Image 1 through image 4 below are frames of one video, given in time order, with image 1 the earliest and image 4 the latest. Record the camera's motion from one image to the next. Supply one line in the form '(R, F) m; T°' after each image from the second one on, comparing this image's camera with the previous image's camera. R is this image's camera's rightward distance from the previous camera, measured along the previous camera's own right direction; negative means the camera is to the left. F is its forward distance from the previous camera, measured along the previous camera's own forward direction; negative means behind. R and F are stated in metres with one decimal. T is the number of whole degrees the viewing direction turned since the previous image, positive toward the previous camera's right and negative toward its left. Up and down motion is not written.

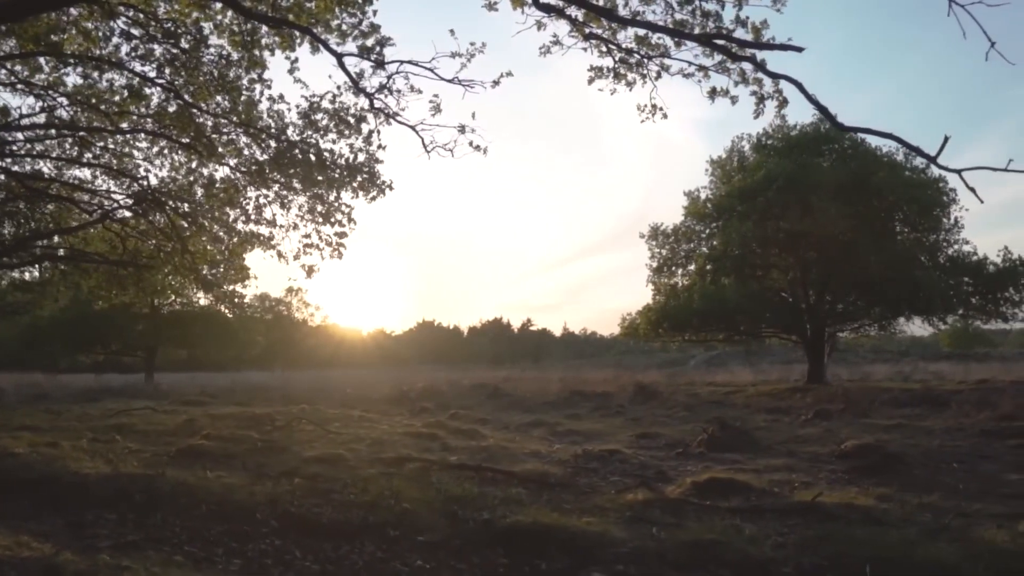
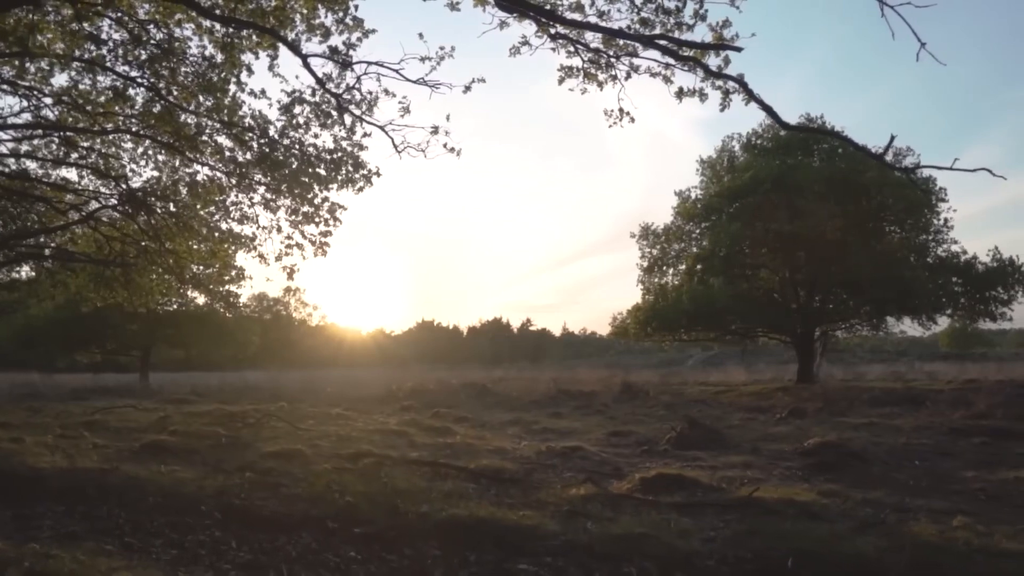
(+0.7, -0.2) m; -1°
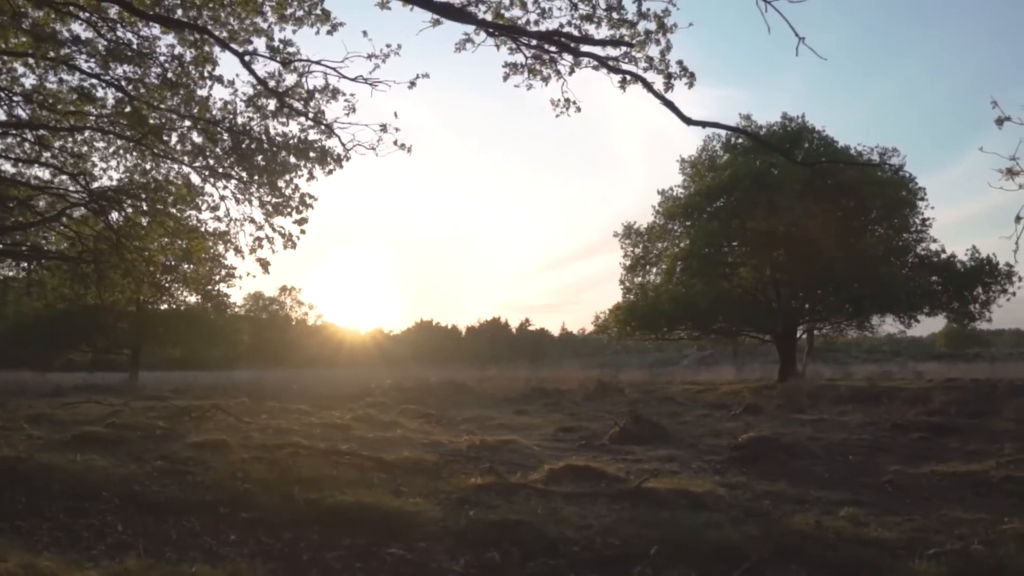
(+1.2, -0.2) m; -1°
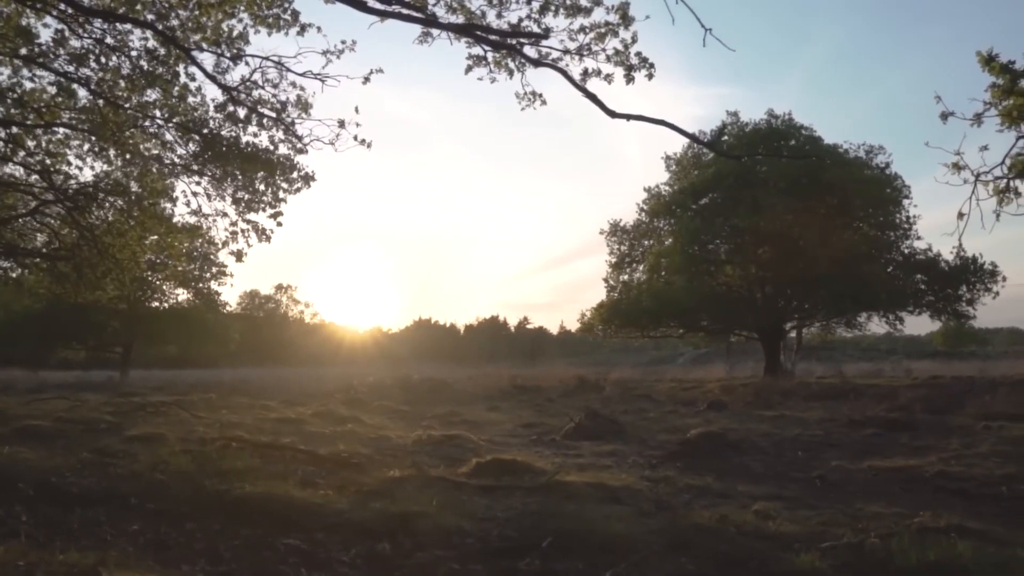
(+1.0, 0.0) m; -1°
